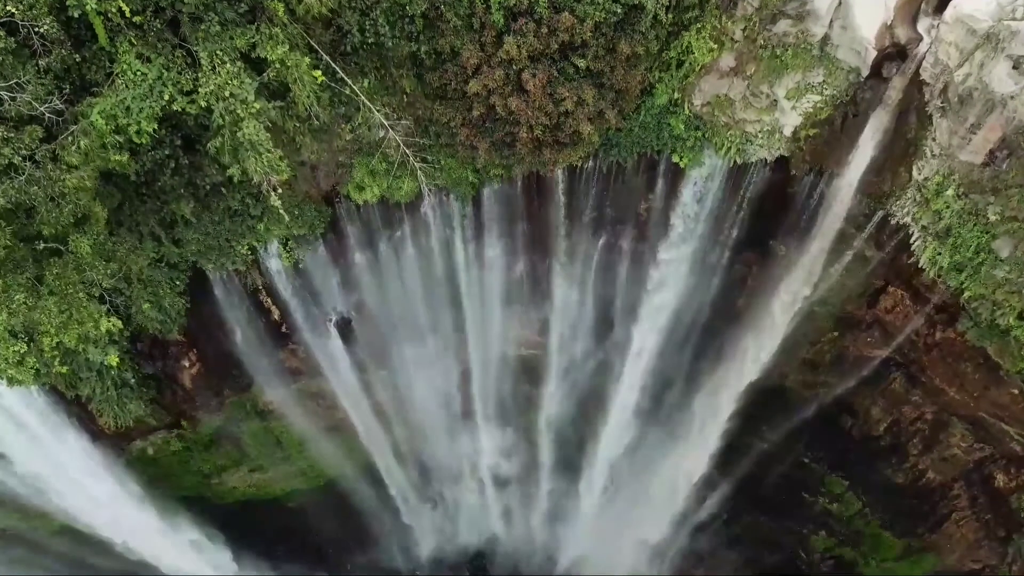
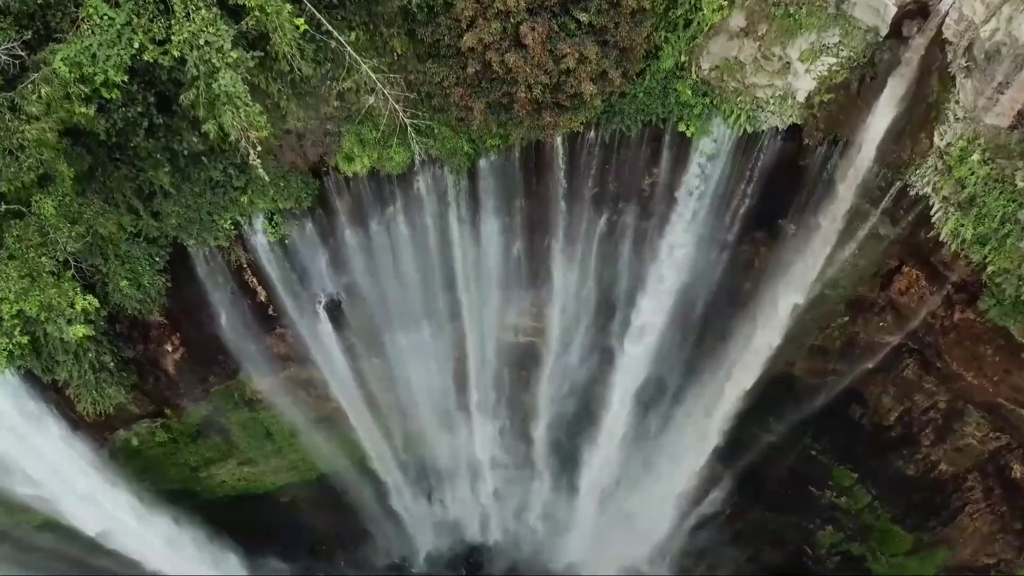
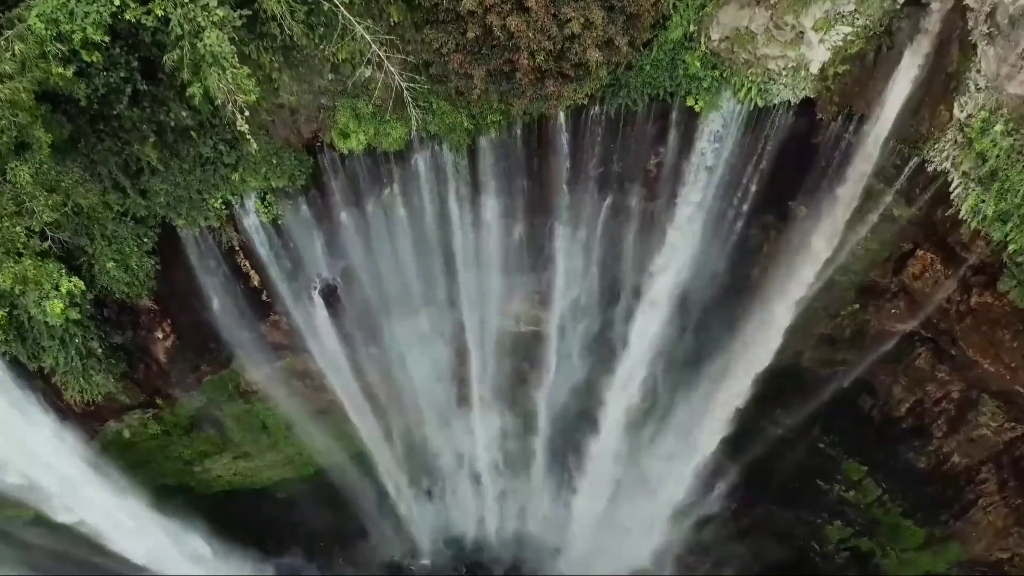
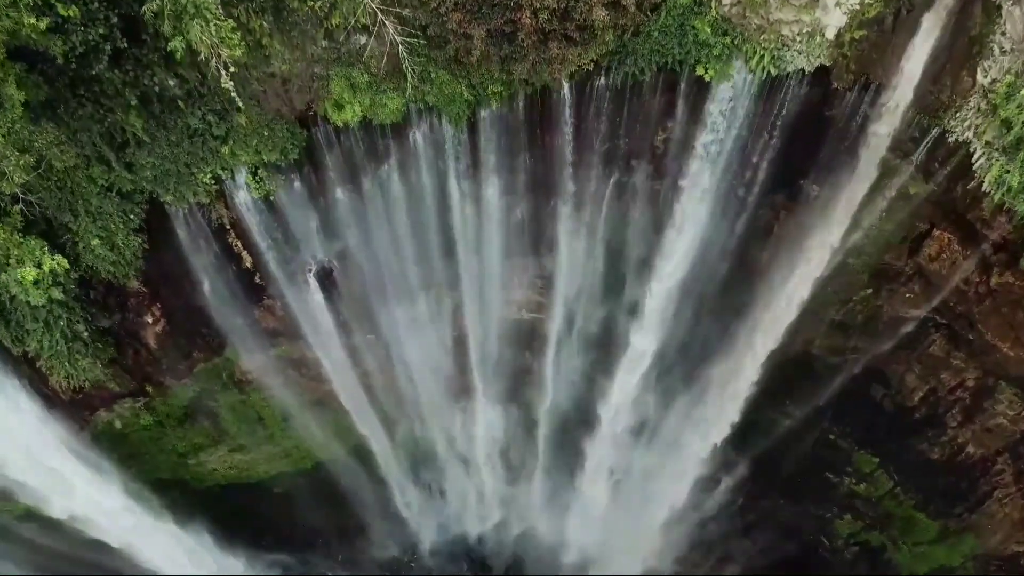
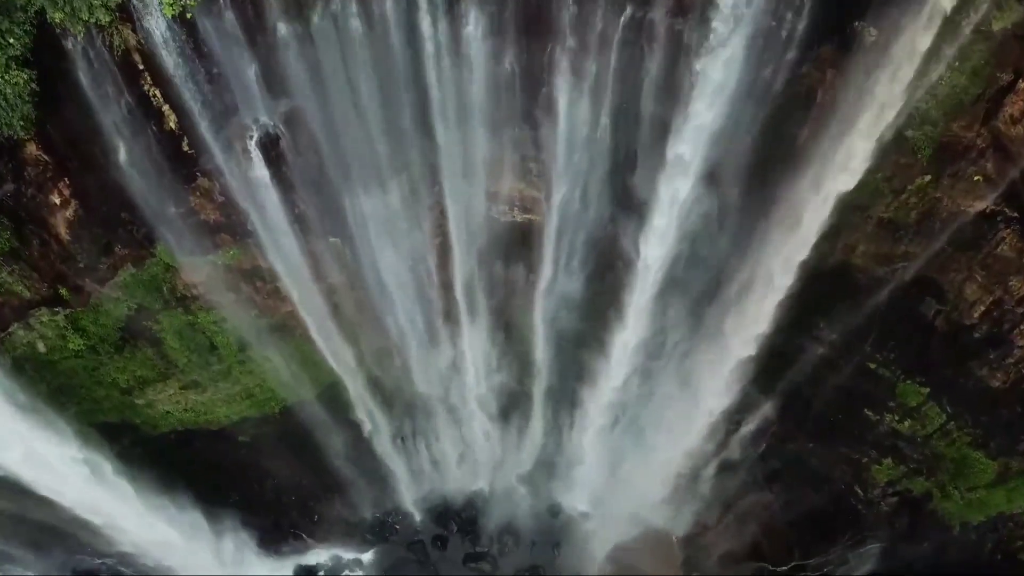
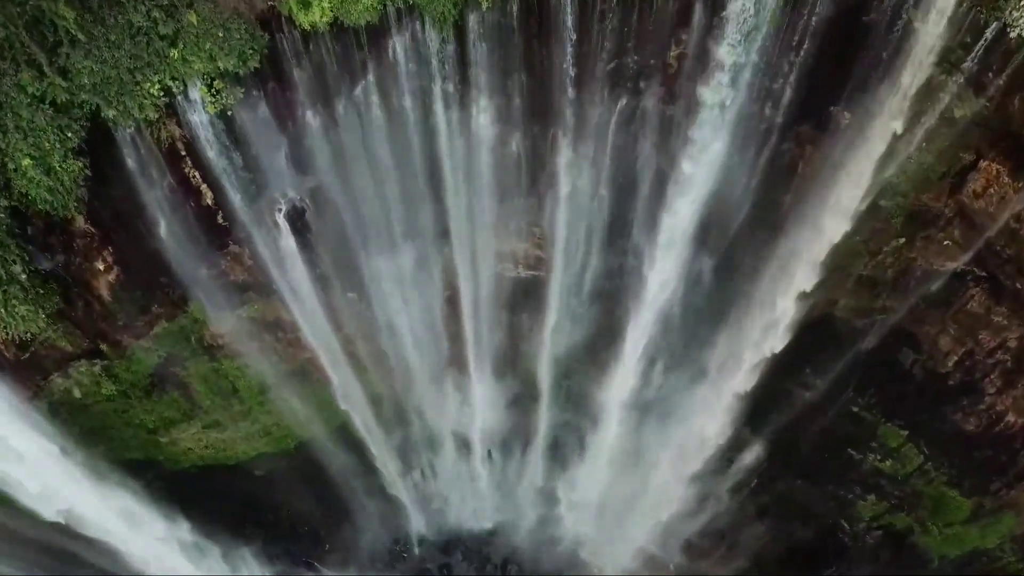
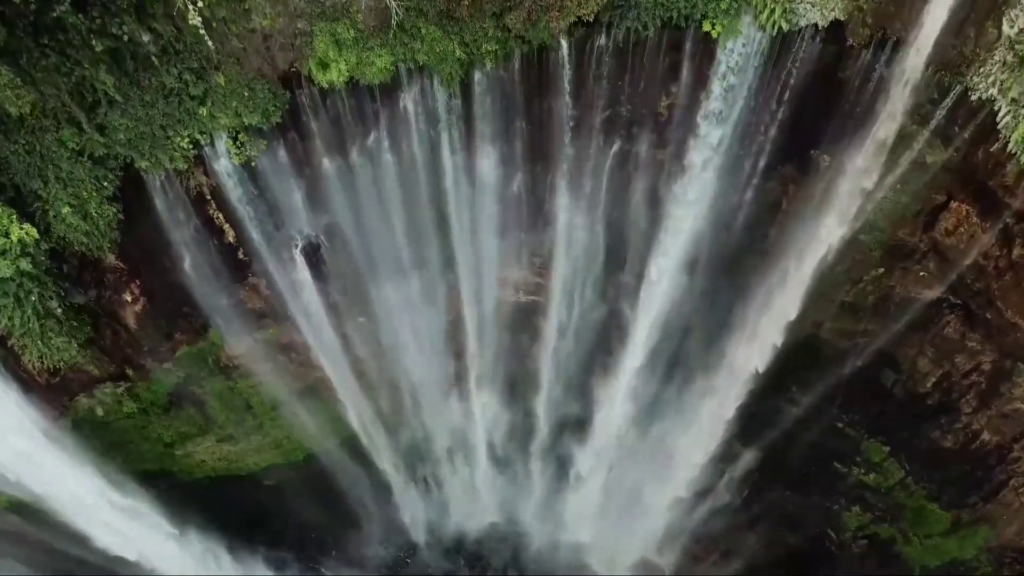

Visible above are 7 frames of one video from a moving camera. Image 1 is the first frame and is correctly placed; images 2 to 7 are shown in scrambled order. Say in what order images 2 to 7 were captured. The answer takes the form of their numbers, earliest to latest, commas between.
2, 3, 4, 7, 6, 5
